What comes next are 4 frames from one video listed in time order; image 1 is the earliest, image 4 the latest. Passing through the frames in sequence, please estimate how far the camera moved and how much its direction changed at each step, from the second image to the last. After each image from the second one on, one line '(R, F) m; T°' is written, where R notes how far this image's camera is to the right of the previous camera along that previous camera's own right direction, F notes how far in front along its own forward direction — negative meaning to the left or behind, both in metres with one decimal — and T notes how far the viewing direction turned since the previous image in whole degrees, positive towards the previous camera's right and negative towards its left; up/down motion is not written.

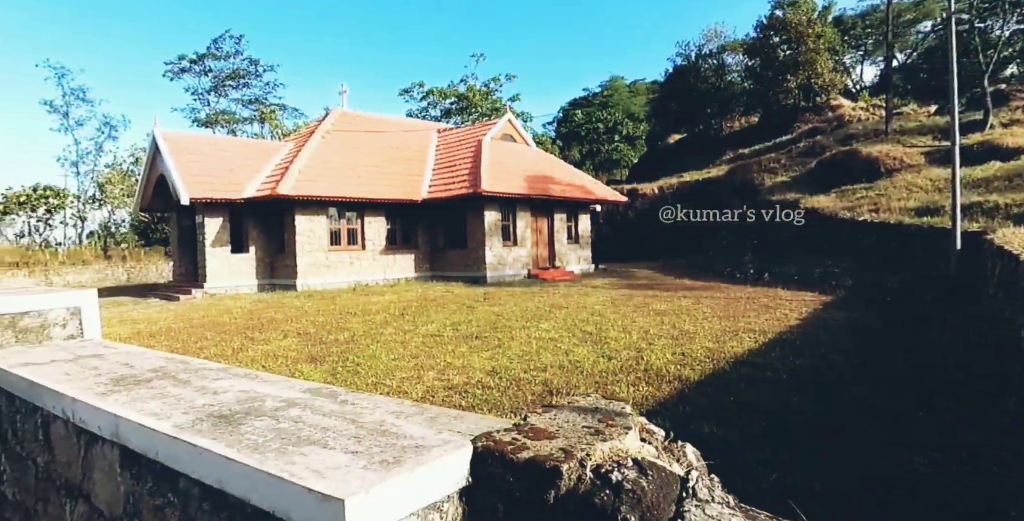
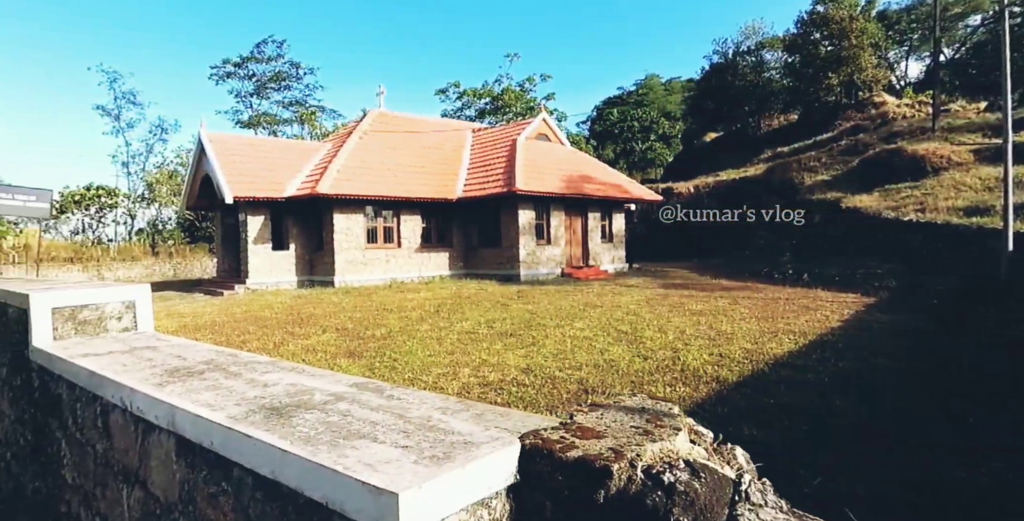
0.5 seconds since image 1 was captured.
(0.0, 0.0) m; -3°
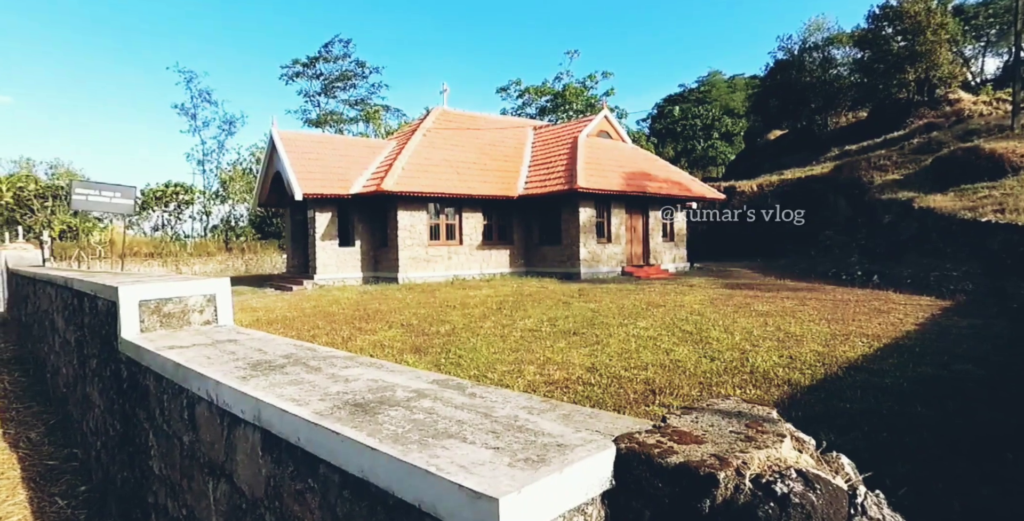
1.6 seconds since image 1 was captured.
(-0.1, +0.1) m; -6°
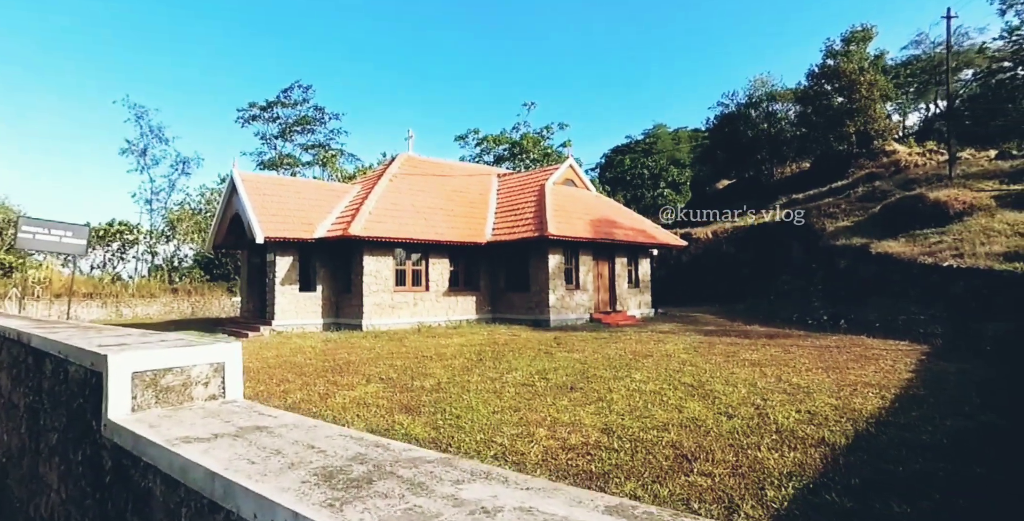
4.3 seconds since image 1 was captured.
(-0.5, +0.4) m; +4°
